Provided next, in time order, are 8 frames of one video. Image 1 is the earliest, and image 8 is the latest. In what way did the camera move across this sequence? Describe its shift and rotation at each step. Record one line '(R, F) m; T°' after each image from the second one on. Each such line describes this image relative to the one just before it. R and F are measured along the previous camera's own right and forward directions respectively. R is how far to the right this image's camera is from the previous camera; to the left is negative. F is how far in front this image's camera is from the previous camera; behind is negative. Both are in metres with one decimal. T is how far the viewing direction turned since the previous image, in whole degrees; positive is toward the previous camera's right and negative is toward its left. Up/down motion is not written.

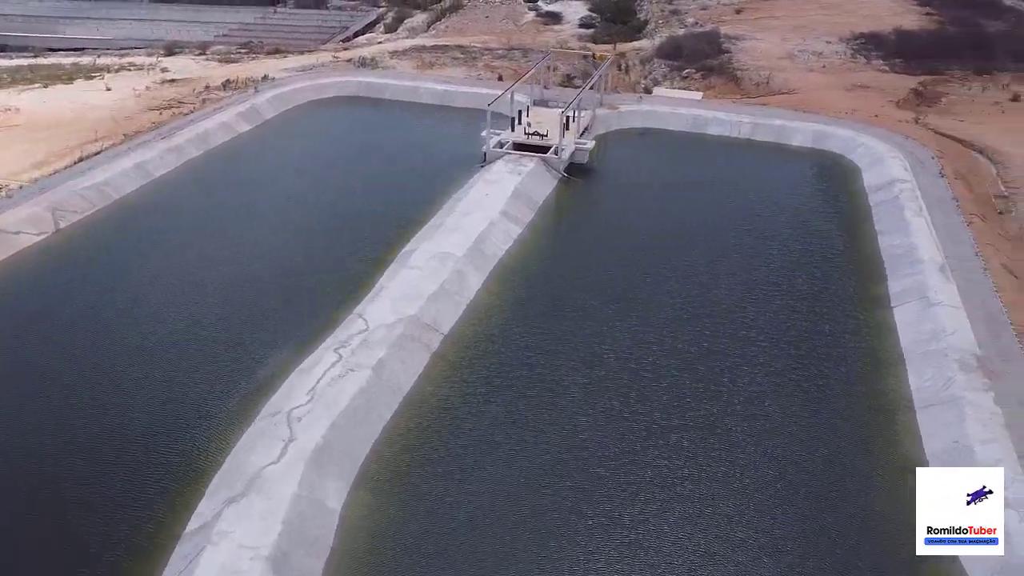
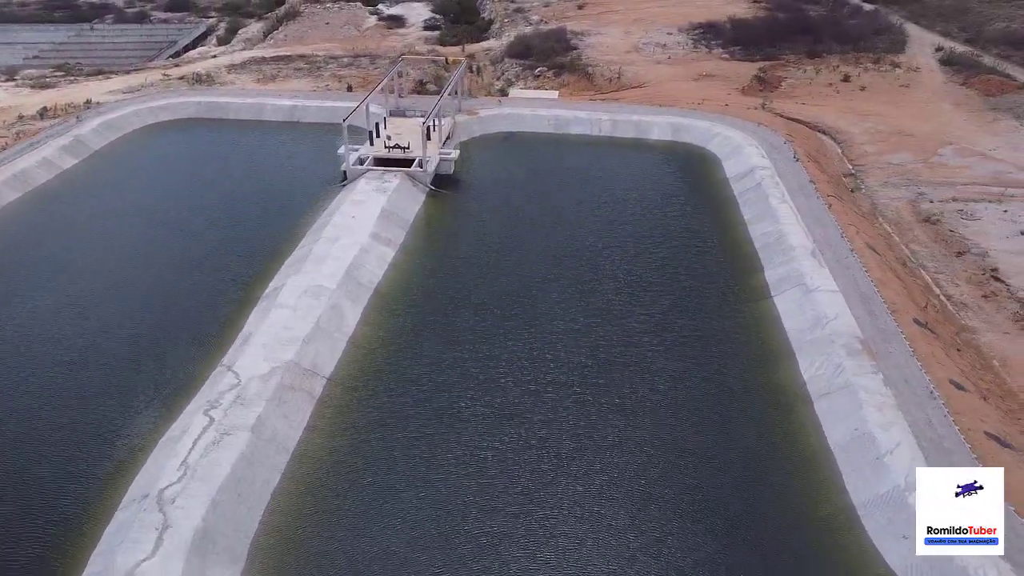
(-0.4, +1.2) m; +9°
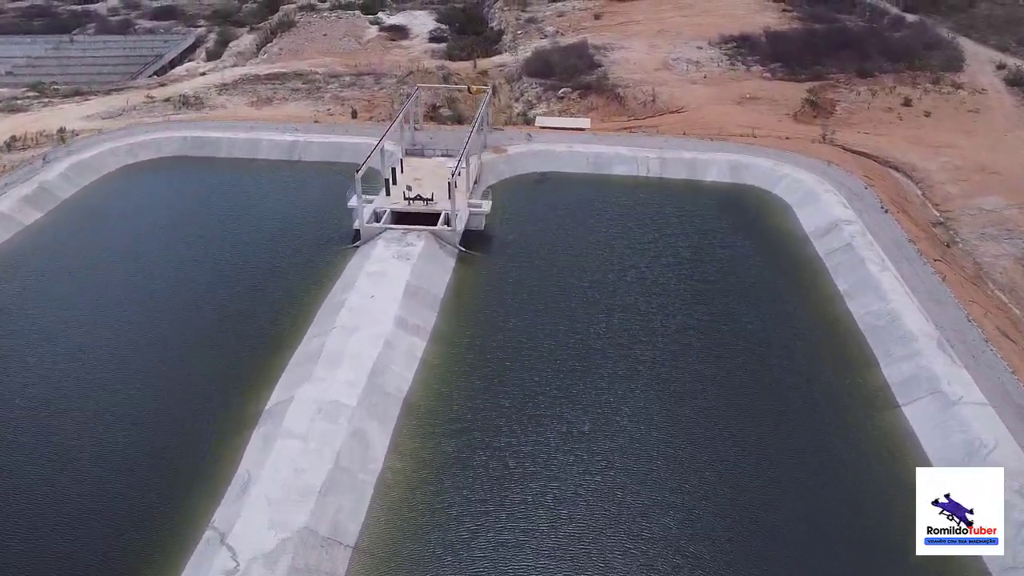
(-1.6, +4.7) m; +1°
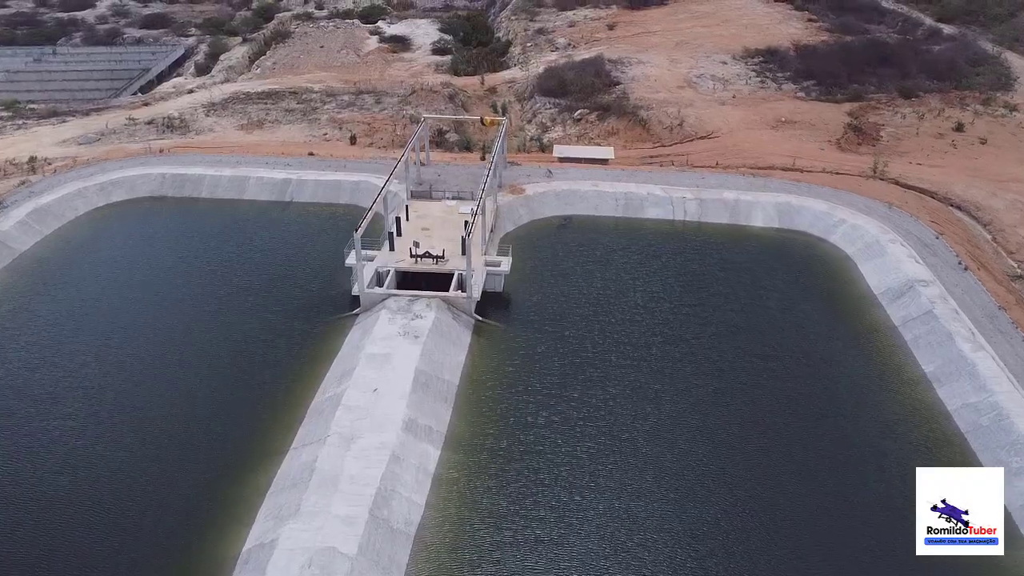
(-0.7, +3.6) m; 0°
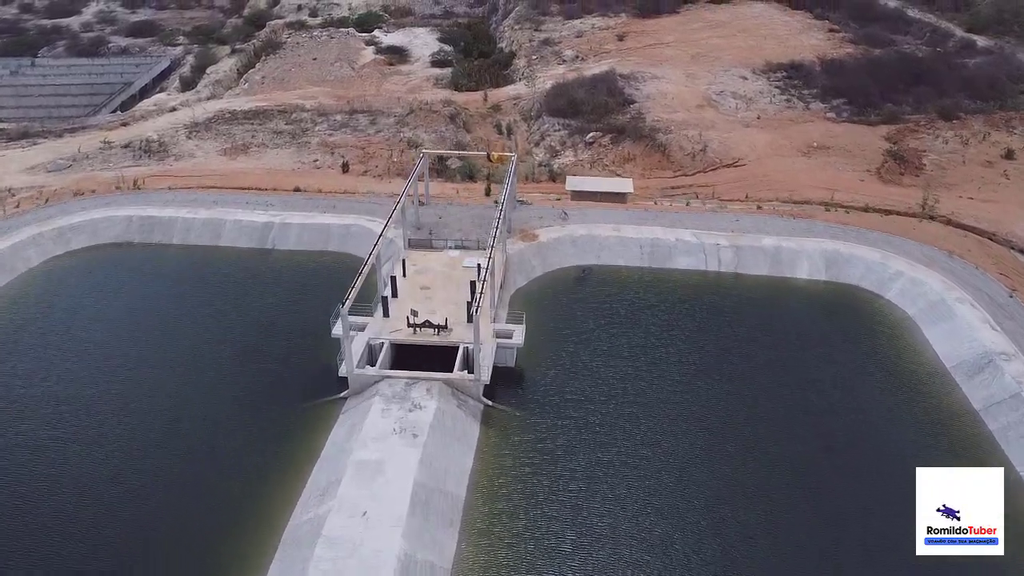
(-0.4, +3.3) m; 0°
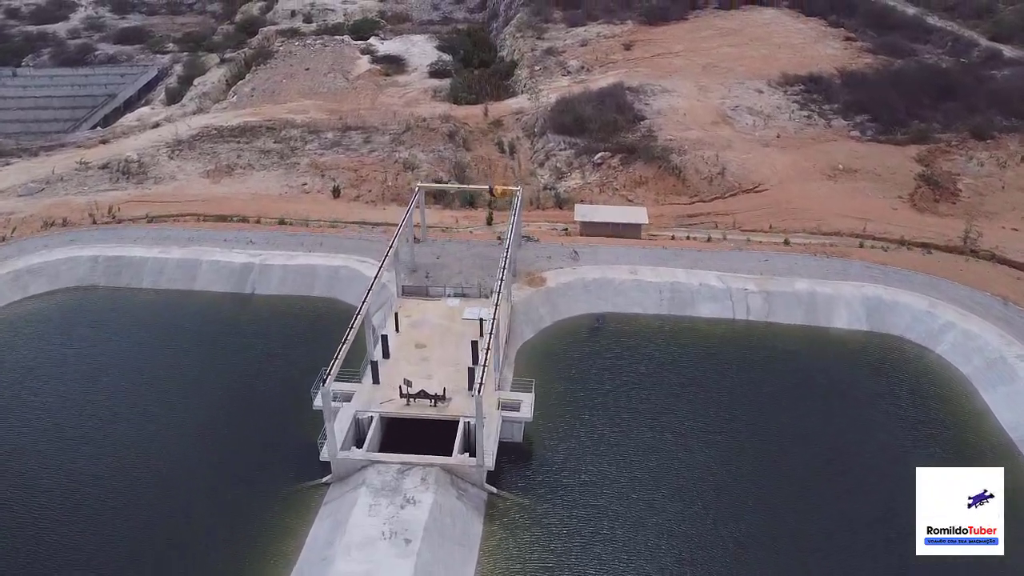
(-0.2, +2.5) m; 0°
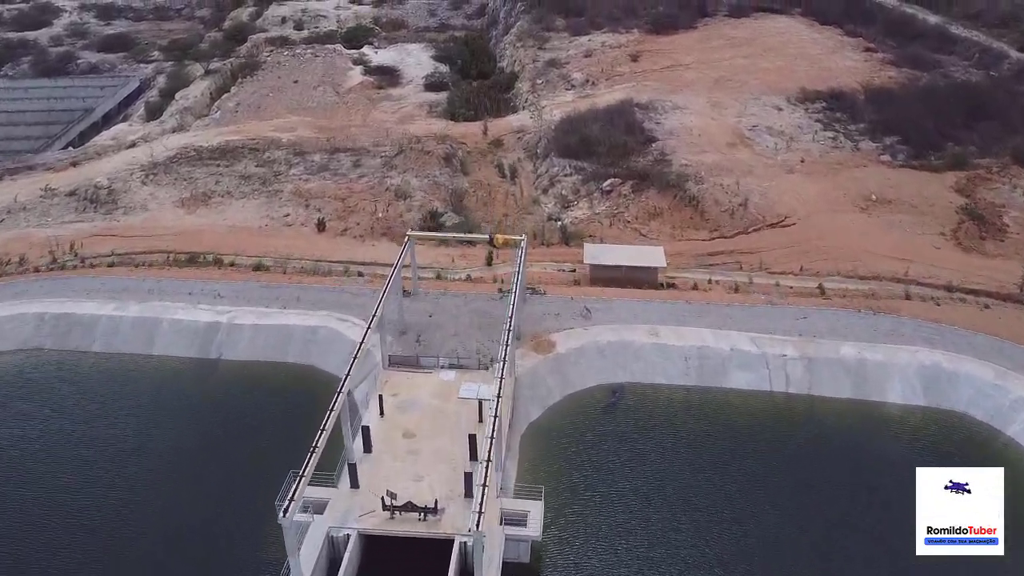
(-0.1, +2.9) m; 0°
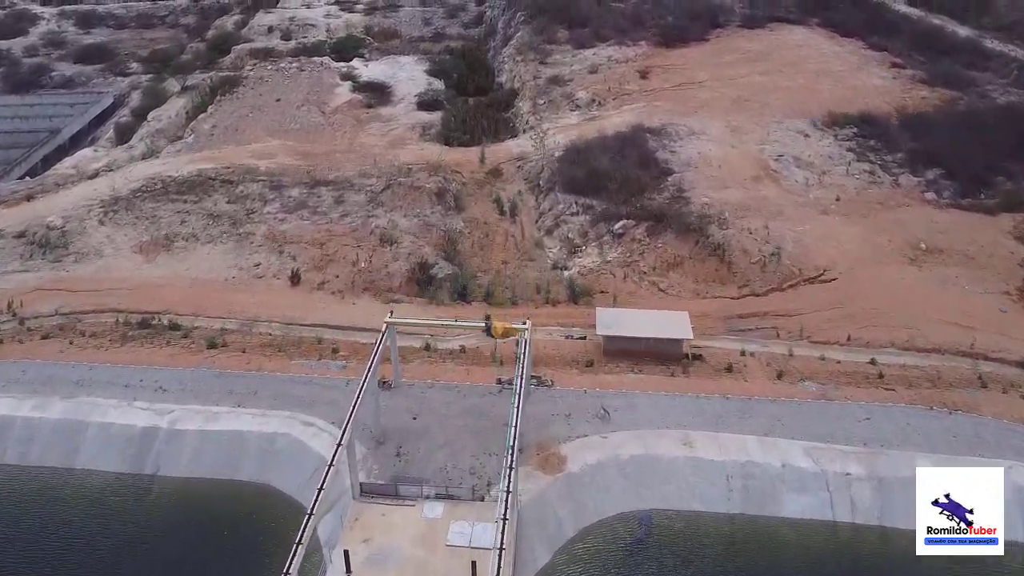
(0.0, +3.7) m; 0°
